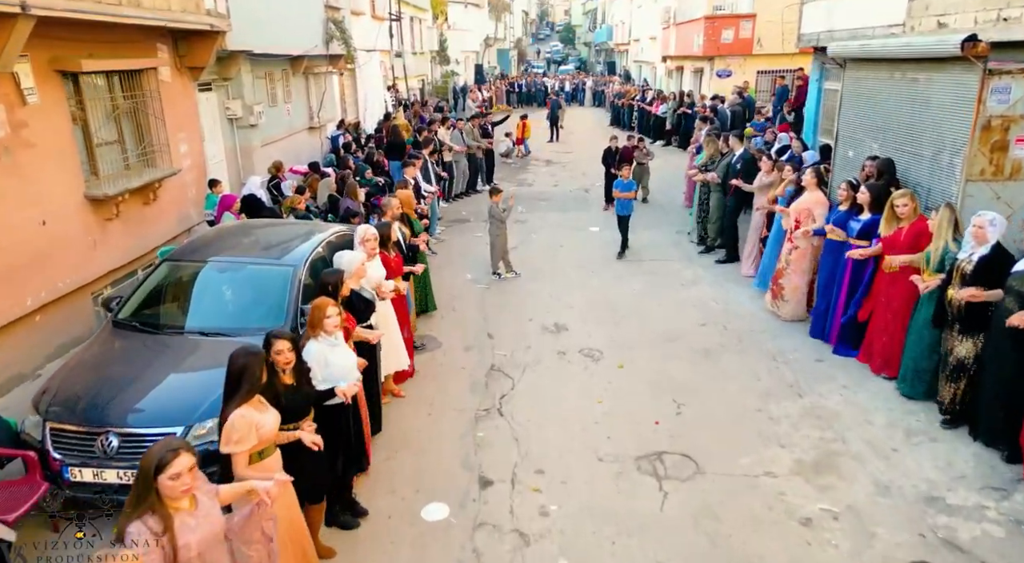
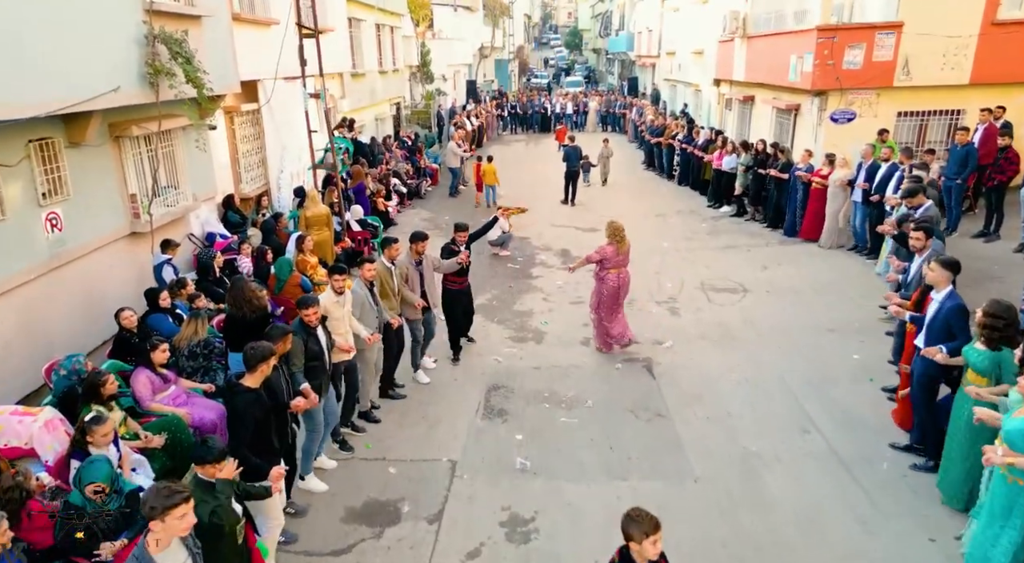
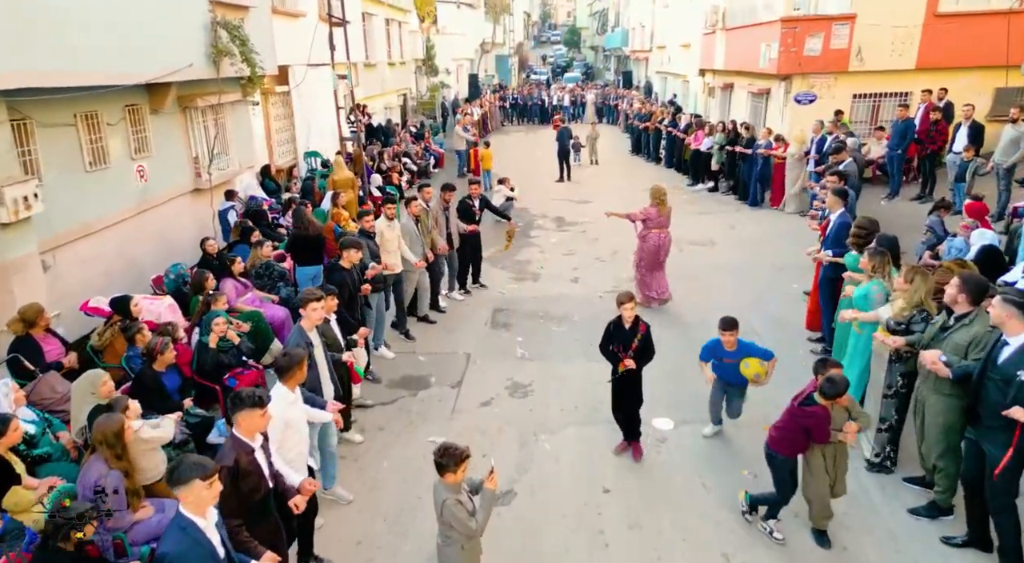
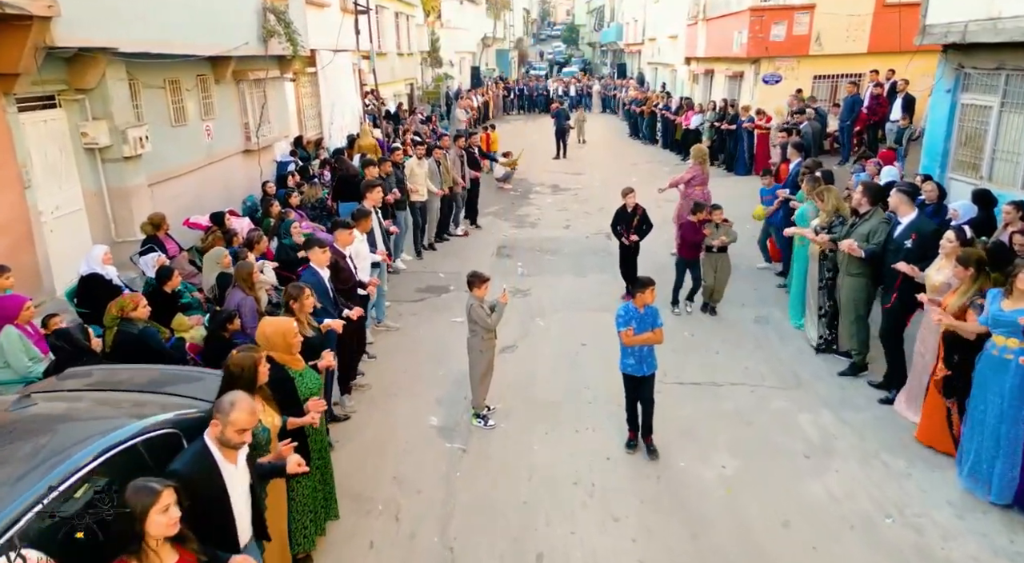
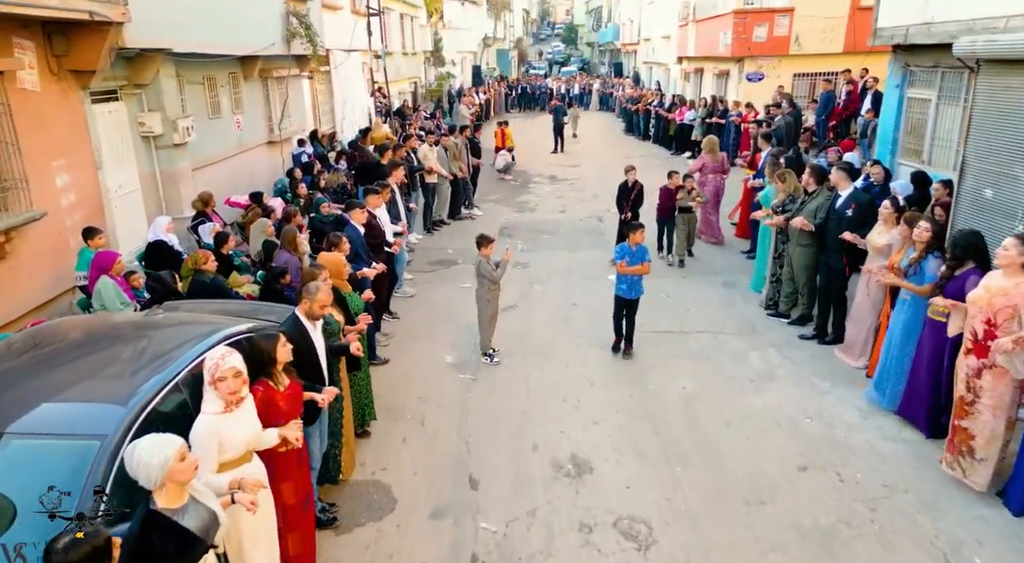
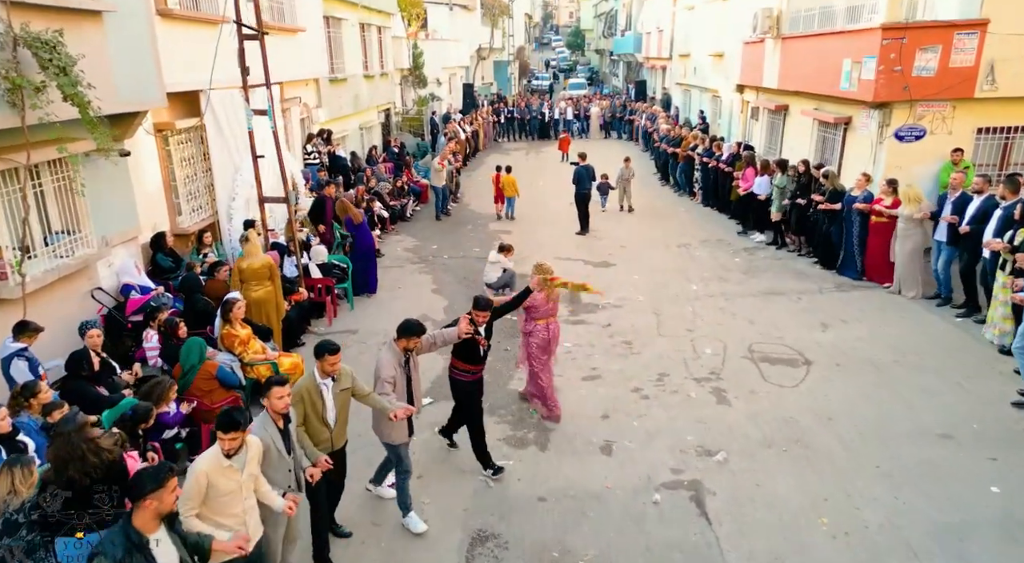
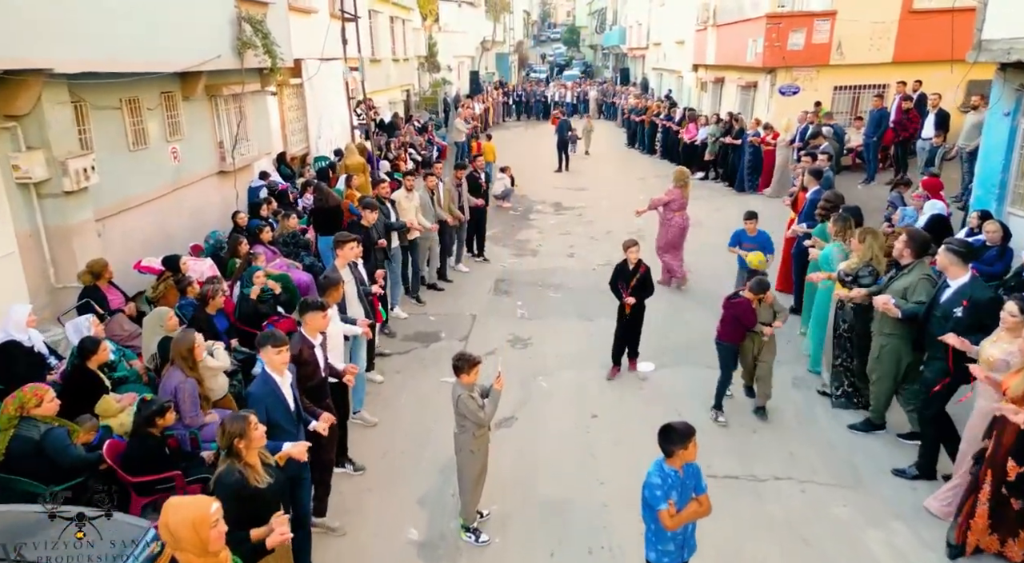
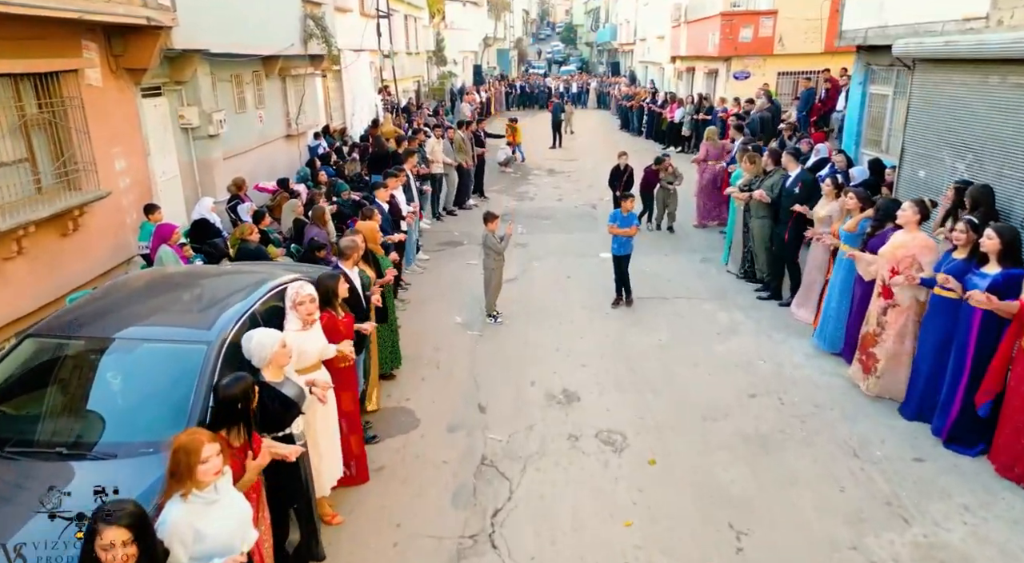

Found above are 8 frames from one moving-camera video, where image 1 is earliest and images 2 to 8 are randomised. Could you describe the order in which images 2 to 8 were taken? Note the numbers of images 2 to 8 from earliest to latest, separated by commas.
8, 5, 4, 7, 3, 2, 6
